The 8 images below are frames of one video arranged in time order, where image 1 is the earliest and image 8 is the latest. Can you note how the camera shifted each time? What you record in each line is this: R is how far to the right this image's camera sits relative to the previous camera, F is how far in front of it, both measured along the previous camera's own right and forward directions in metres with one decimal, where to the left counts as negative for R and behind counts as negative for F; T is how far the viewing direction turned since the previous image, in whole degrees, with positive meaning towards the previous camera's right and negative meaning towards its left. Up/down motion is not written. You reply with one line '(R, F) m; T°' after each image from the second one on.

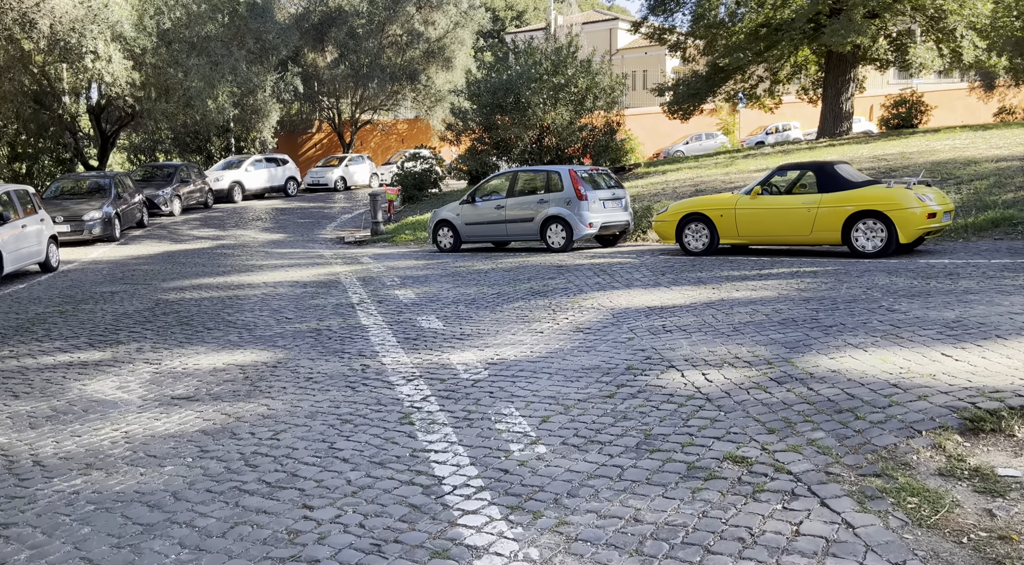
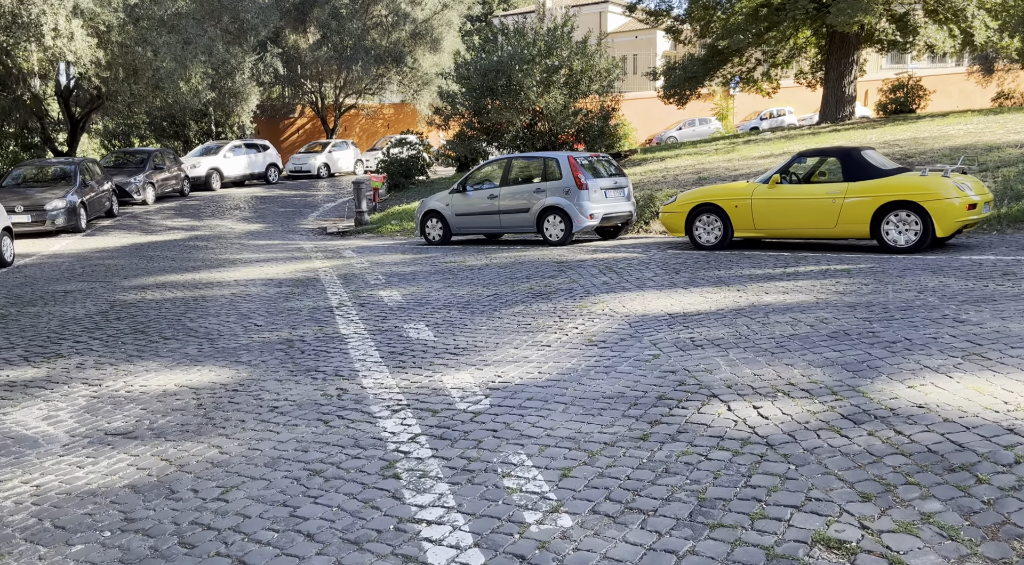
(-0.1, +1.3) m; +1°
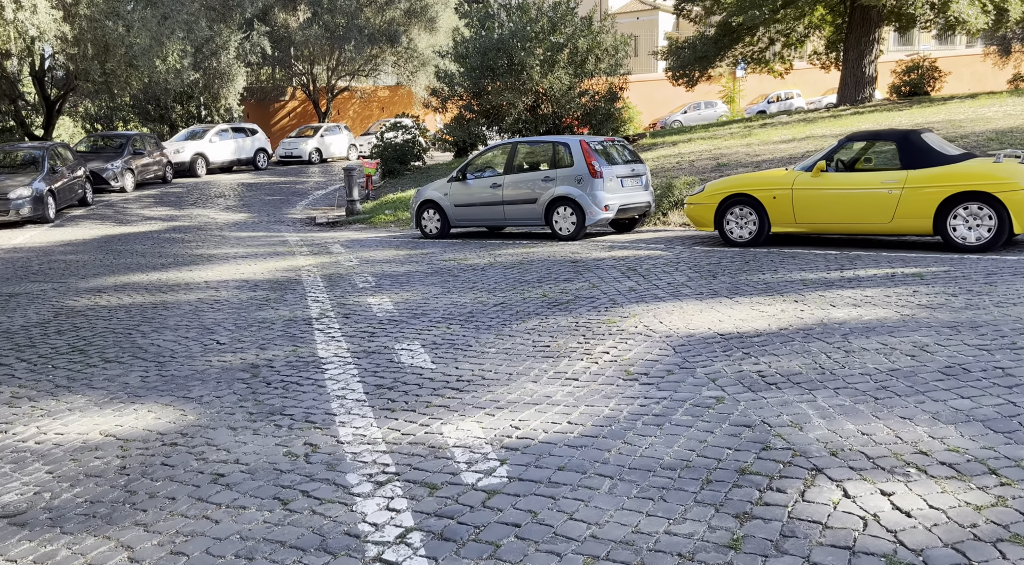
(-0.1, +1.7) m; 0°
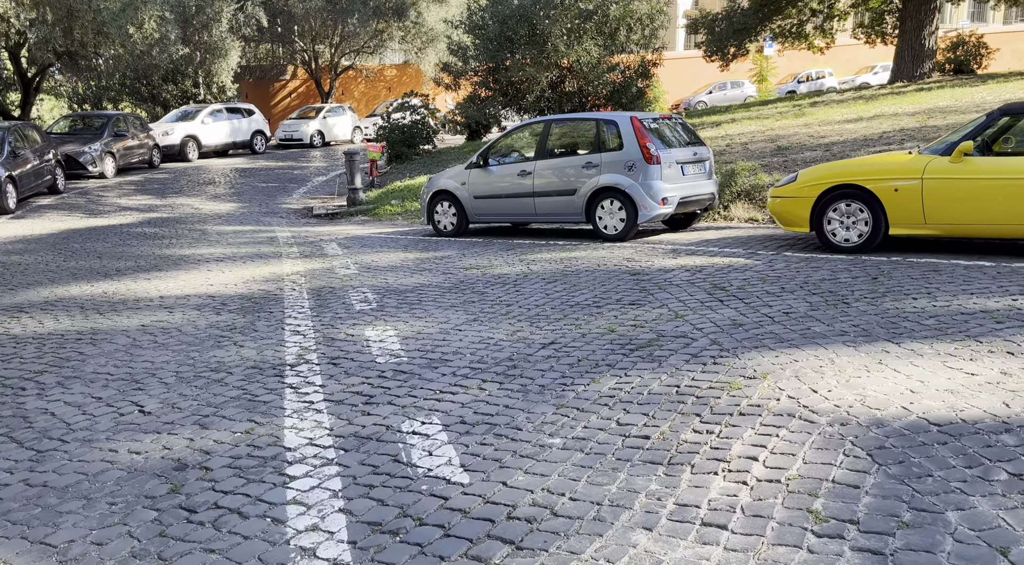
(-0.3, +2.8) m; 0°
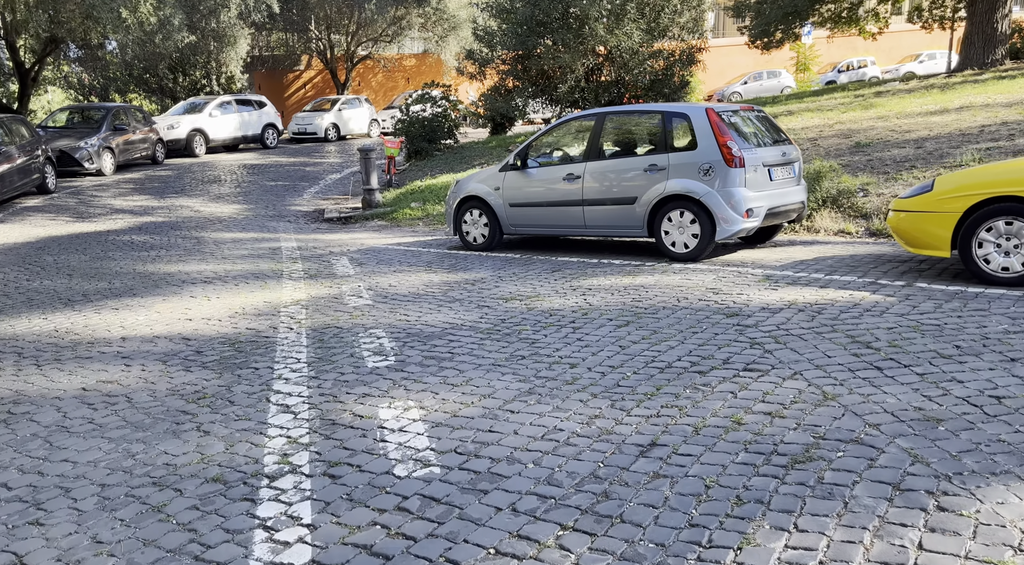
(-0.3, +2.2) m; -1°
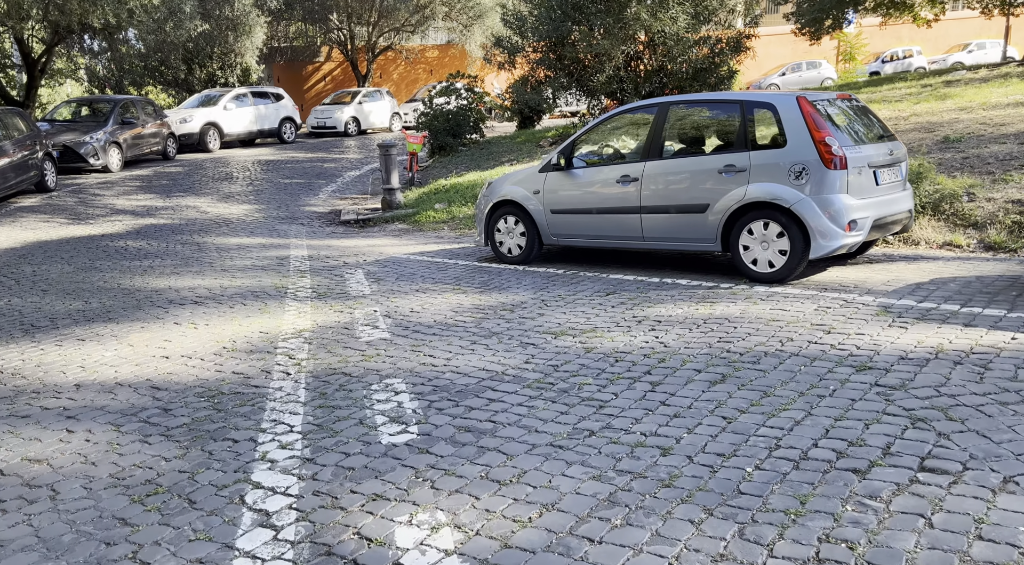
(-0.2, +1.7) m; -1°
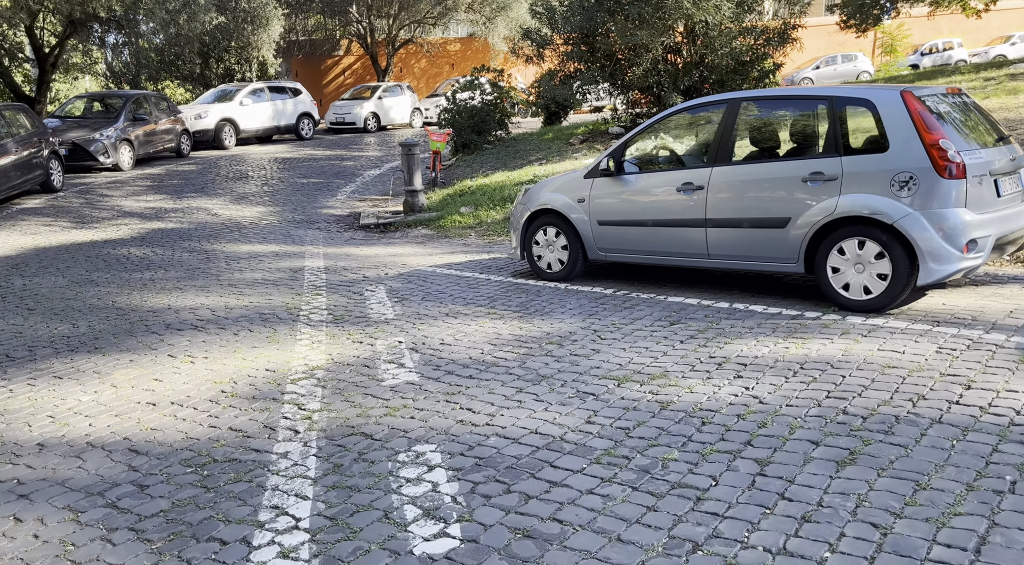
(-0.2, +1.2) m; -1°
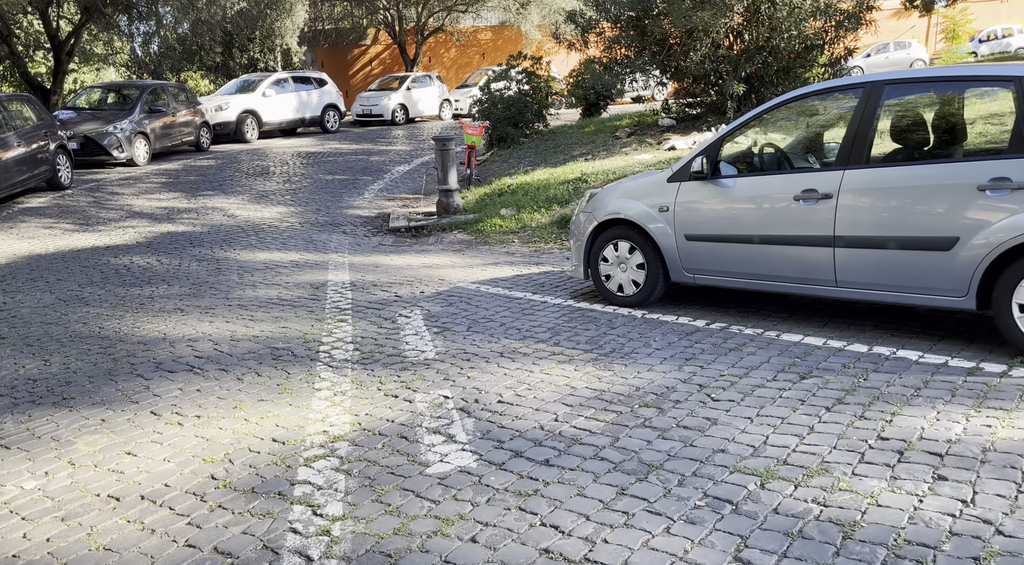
(-0.3, +1.7) m; -1°
